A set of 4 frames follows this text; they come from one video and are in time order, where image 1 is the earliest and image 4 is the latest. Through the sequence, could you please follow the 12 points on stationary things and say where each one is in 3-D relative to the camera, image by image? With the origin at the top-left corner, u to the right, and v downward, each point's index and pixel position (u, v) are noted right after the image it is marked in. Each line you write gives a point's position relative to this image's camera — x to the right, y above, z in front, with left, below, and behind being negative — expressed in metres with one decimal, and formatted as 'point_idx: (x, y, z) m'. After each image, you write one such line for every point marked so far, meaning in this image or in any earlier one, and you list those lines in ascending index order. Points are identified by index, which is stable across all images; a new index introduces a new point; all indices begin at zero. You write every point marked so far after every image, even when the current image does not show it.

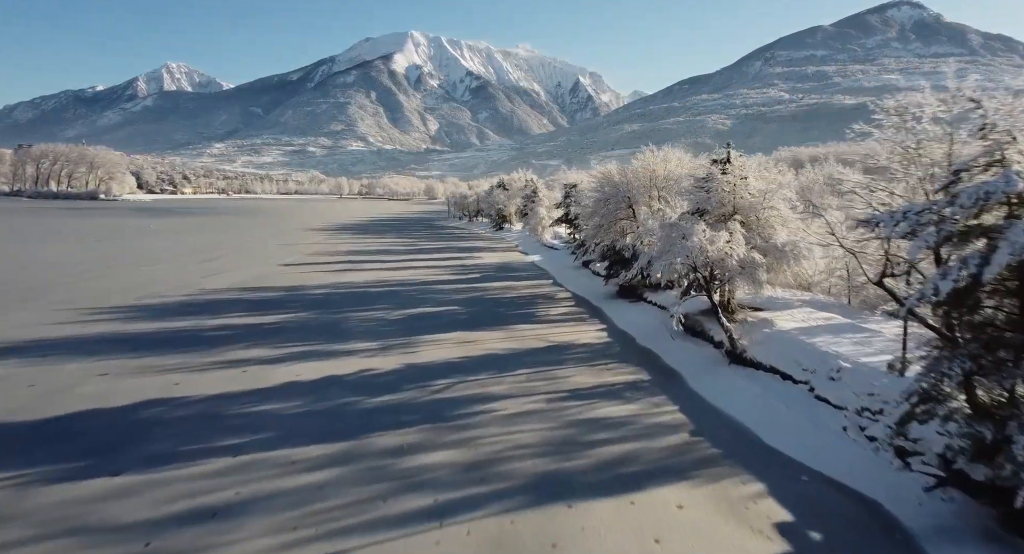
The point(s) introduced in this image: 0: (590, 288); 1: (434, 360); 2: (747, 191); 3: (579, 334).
0: (+1.8, -0.3, +16.1) m
1: (-1.1, -1.2, +9.4) m
2: (+3.4, +1.2, +9.7) m
3: (+1.1, -0.9, +11.2) m
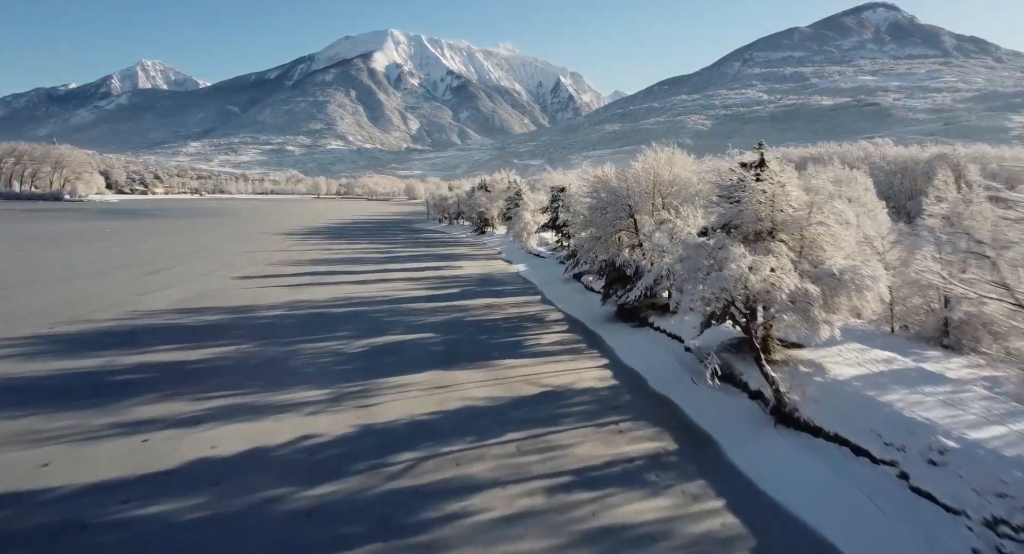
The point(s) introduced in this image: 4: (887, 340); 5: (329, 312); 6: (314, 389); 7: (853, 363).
0: (+1.5, -0.6, +14.1) m
1: (-1.3, -1.6, +7.4) m
2: (+3.2, +0.9, +7.8) m
3: (+0.9, -1.3, +9.3) m
4: (+5.6, -0.9, +10.1) m
5: (-3.8, -0.7, +14.1) m
6: (-2.5, -1.4, +8.5) m
7: (+3.8, -1.0, +7.6) m
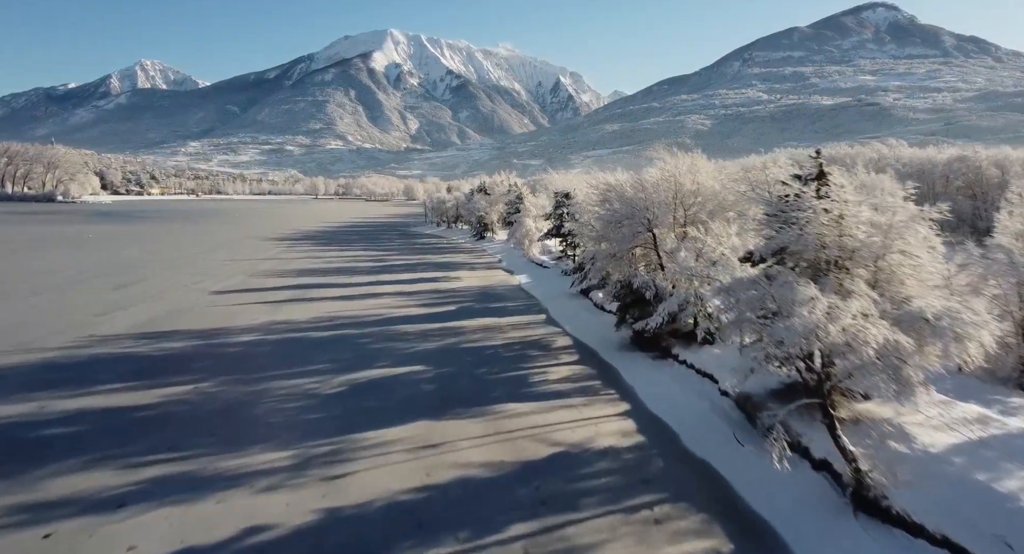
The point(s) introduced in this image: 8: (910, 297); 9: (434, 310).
0: (+1.5, -1.0, +12.6) m
1: (-1.2, -1.9, +5.9) m
2: (+3.2, +0.5, +6.3) m
3: (+0.9, -1.7, +7.7) m
4: (+5.7, -1.3, +8.6) m
5: (-3.8, -1.1, +12.5) m
6: (-2.5, -1.8, +7.0) m
7: (+3.9, -1.4, +6.1) m
8: (+3.5, -0.2, +6.0) m
9: (-1.8, -0.8, +15.9) m
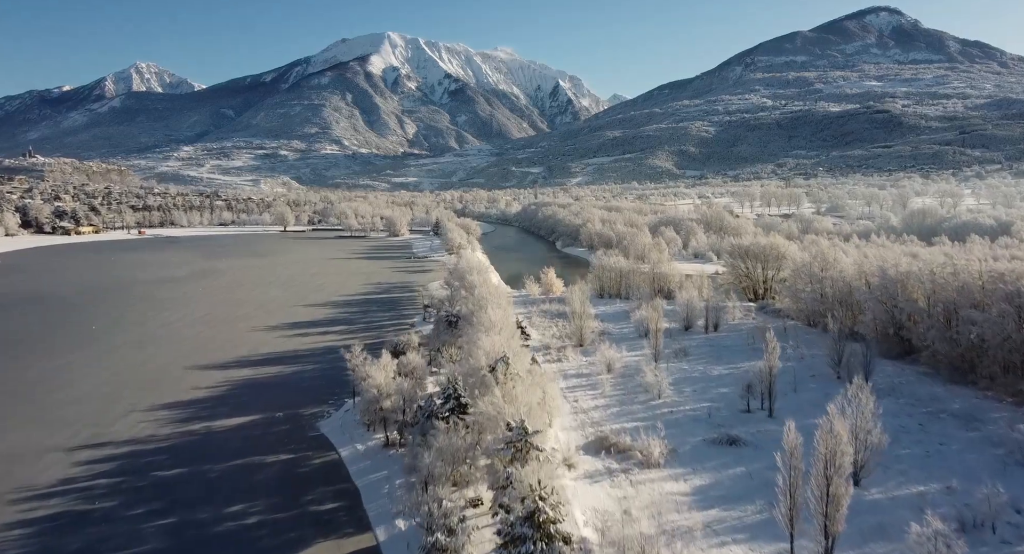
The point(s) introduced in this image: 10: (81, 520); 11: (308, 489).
0: (+1.6, -9.8, -9.4) m
1: (-1.1, -10.7, -16.1) m
2: (+3.3, -8.3, -15.7) m
3: (+1.0, -10.4, -14.3) m
4: (+5.8, -10.1, -13.3) m
5: (-3.7, -9.9, -9.5) m
6: (-2.3, -10.5, -15.0) m
7: (+4.0, -10.1, -15.9) m
8: (+3.7, -8.9, -16.0) m
9: (-1.7, -9.5, -6.1) m
10: (-11.7, -6.3, +18.1) m
11: (-5.9, -6.2, +20.4) m
